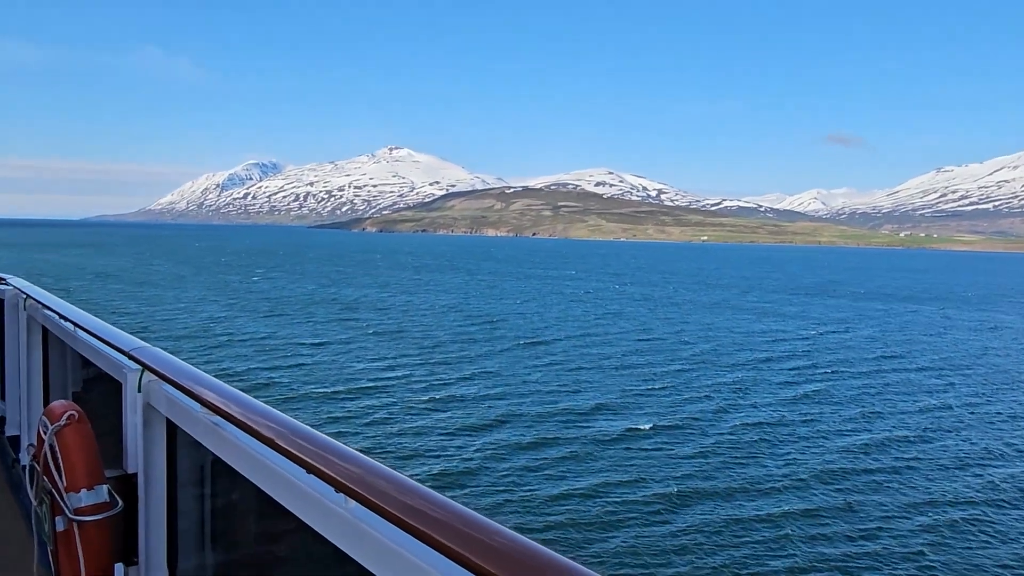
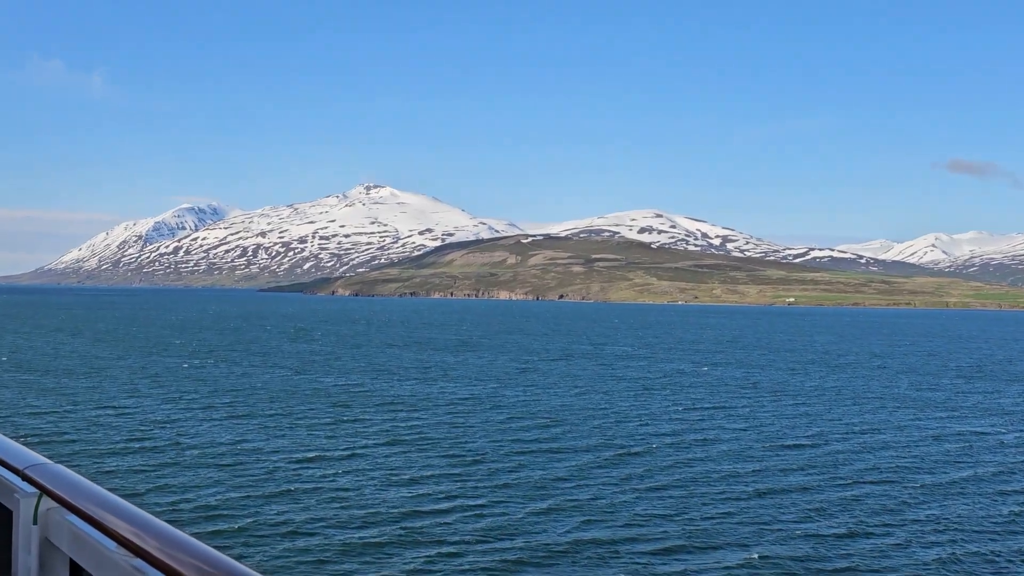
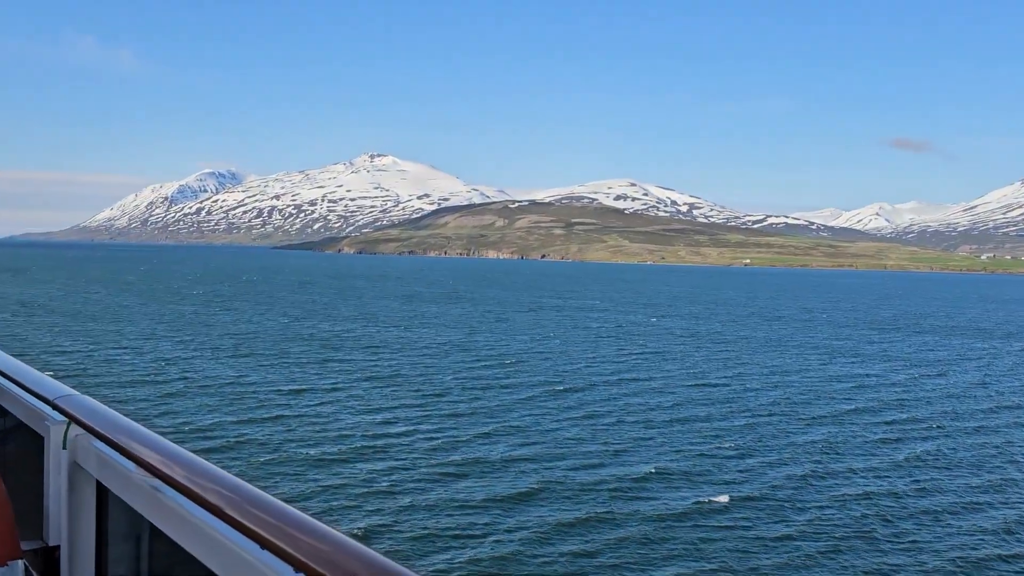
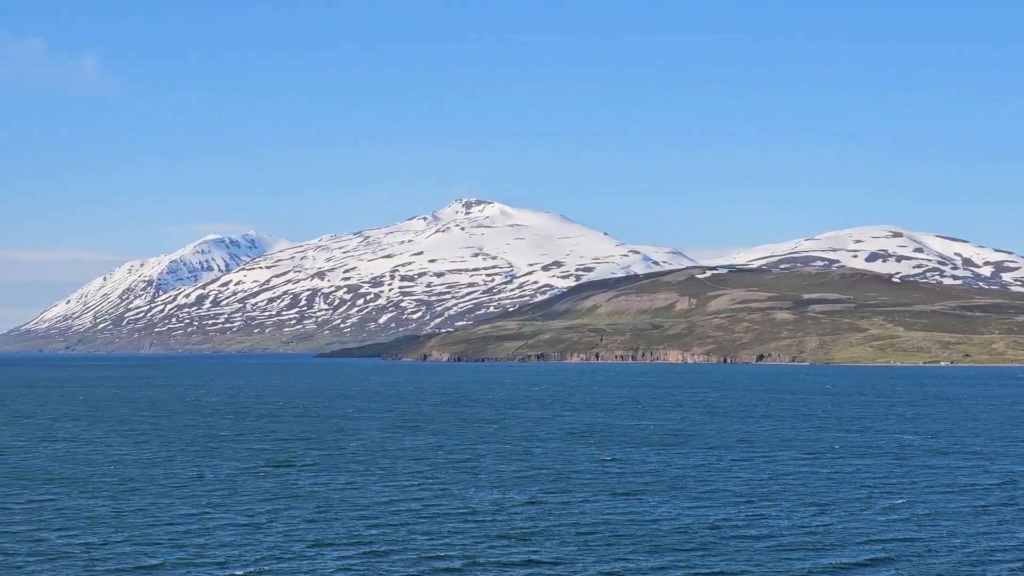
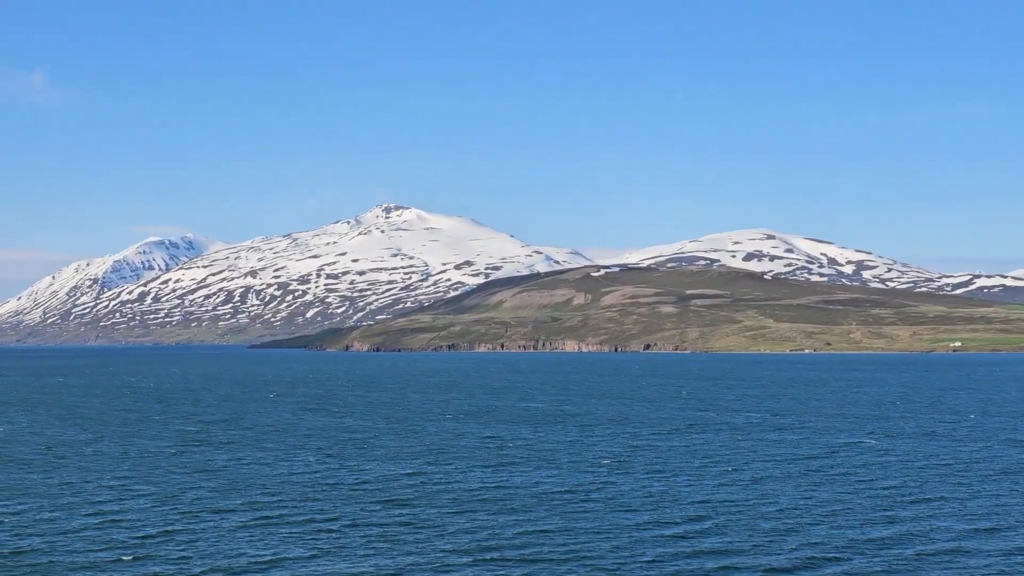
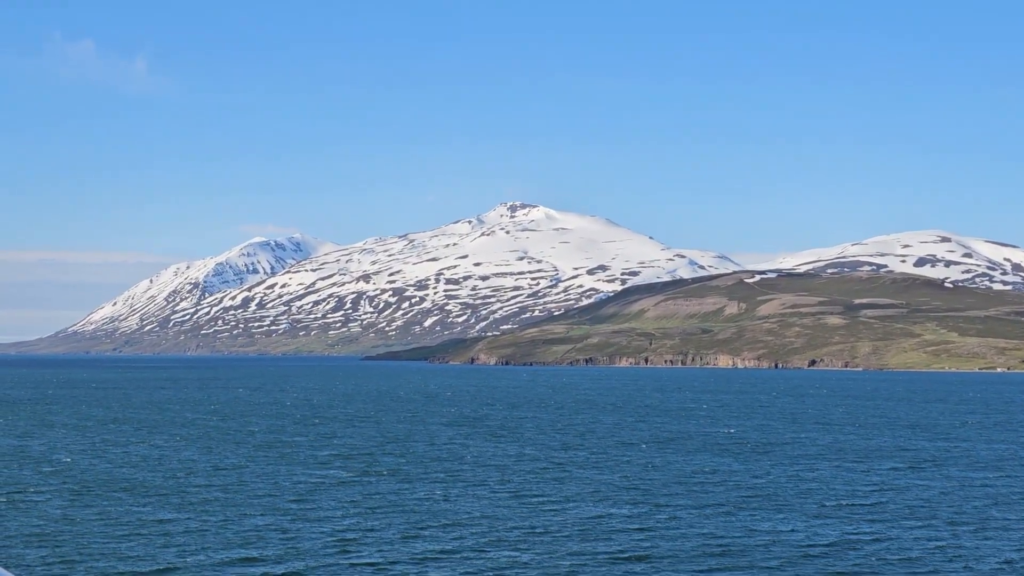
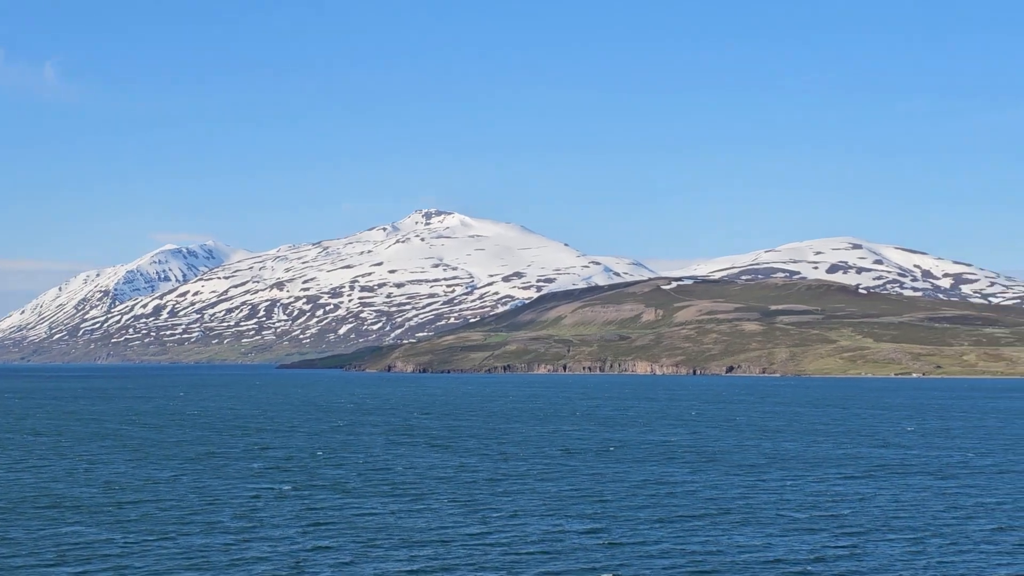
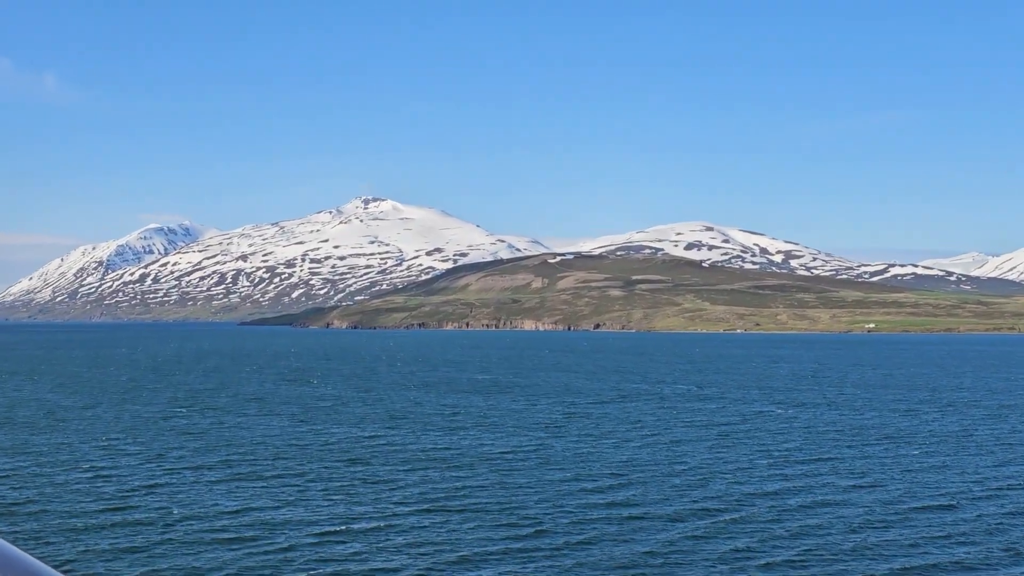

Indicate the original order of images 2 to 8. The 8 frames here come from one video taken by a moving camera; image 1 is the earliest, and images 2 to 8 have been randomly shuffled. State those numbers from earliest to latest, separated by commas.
3, 2, 8, 5, 4, 6, 7
